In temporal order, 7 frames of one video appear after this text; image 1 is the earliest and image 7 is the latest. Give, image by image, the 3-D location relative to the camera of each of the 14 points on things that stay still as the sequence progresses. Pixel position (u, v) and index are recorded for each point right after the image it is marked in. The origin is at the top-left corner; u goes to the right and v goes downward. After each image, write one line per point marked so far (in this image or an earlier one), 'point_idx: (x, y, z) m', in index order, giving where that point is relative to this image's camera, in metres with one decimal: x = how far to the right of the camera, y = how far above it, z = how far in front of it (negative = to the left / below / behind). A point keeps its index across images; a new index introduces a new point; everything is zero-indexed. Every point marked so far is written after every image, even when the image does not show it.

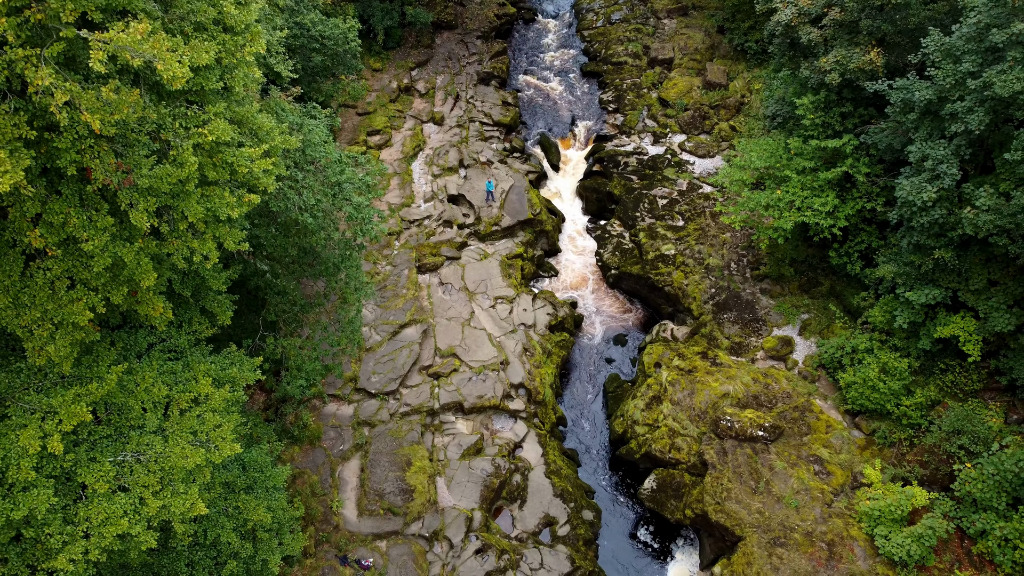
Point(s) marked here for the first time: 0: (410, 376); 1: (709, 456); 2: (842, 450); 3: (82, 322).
0: (-3.8, -3.1, +19.8) m
1: (+6.4, -5.4, +17.0) m
2: (+10.5, -5.1, +16.5) m
3: (-5.6, -0.5, +6.9) m
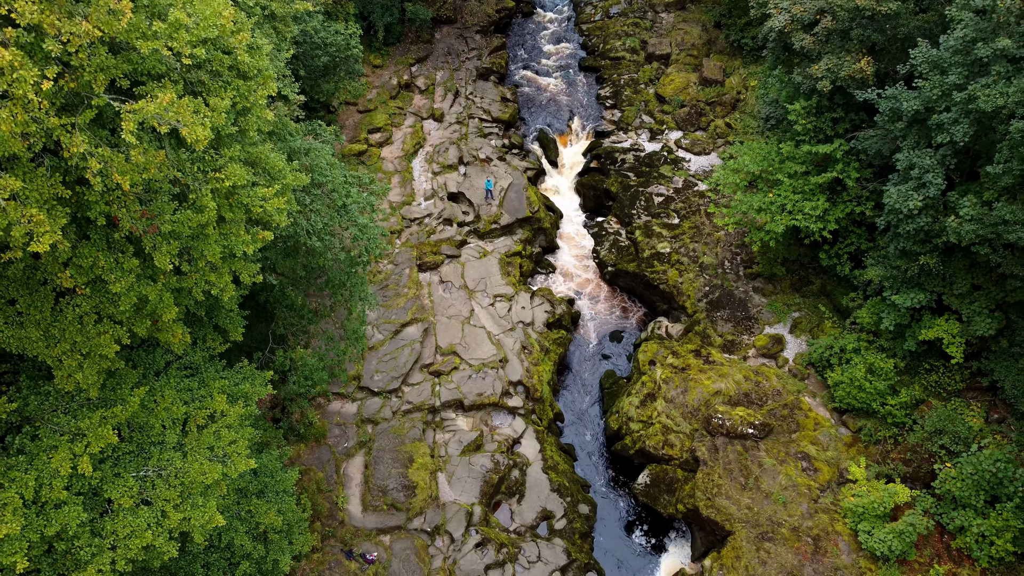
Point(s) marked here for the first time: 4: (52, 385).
0: (-3.8, -3.2, +20.3) m
1: (+6.4, -5.5, +17.6) m
2: (+10.5, -5.2, +17.1) m
3: (-5.6, -1.0, +7.3) m
4: (-7.1, -1.5, +8.1) m
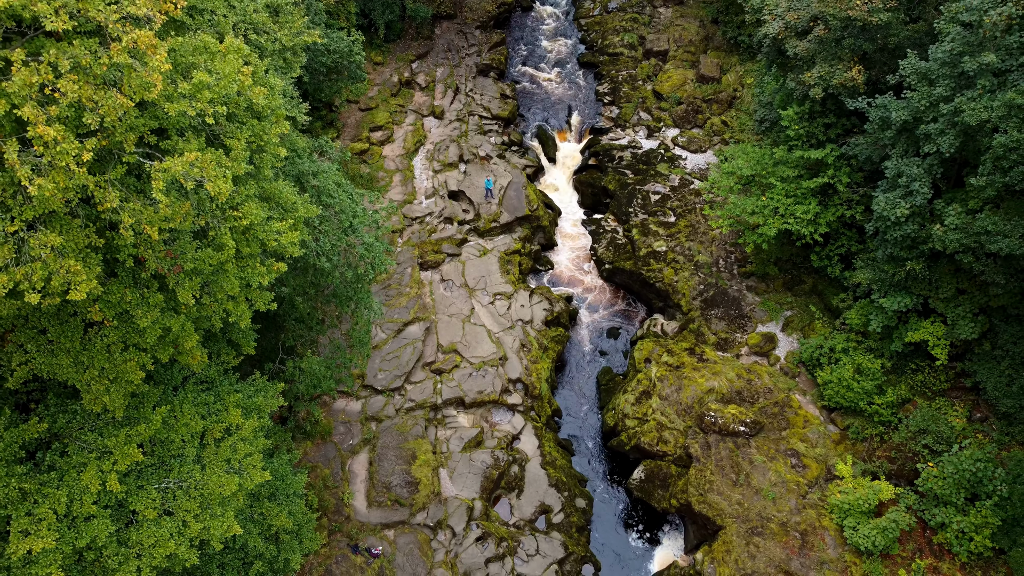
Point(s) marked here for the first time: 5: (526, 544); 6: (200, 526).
0: (-3.9, -3.3, +20.8) m
1: (+6.4, -5.6, +18.2) m
2: (+10.5, -5.3, +17.8) m
3: (-5.6, -1.4, +7.8) m
4: (-7.1, -1.9, +8.5) m
5: (+0.5, -8.4, +17.1) m
6: (-5.3, -4.0, +8.8) m
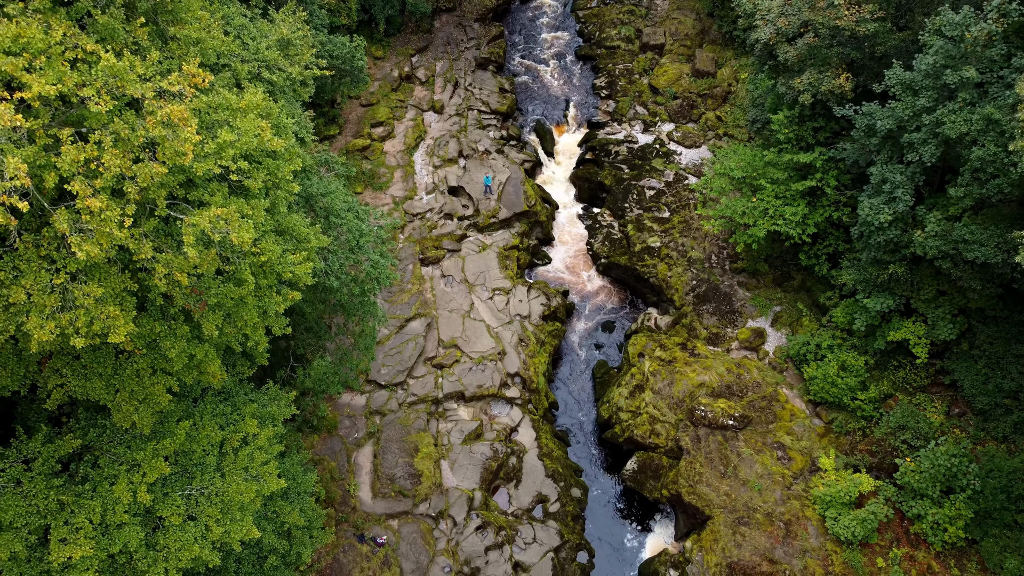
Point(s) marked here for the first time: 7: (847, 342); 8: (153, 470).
0: (-4.0, -3.3, +21.5) m
1: (+6.3, -5.6, +19.0) m
2: (+10.4, -5.3, +18.6) m
3: (-5.6, -1.8, +8.4) m
4: (-7.1, -2.3, +9.2) m
5: (+0.4, -8.5, +17.9) m
6: (-5.3, -4.4, +9.5) m
7: (+12.4, -2.0, +19.3) m
8: (-6.2, -3.1, +9.0) m
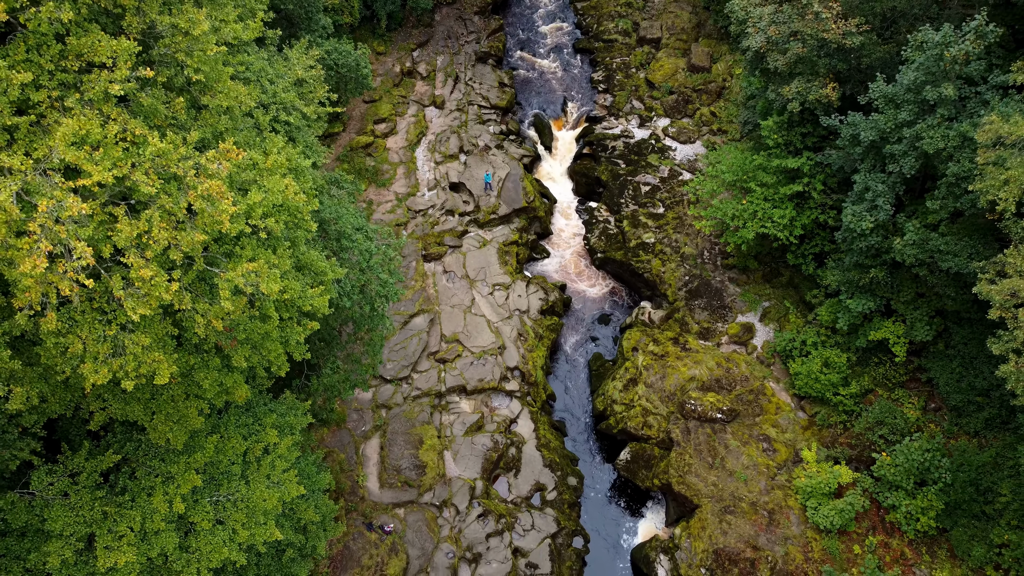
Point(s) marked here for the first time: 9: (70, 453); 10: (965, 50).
0: (-4.0, -3.3, +22.3) m
1: (+6.3, -5.7, +20.0) m
2: (+10.4, -5.3, +19.6) m
3: (-5.6, -2.3, +9.2) m
4: (-7.1, -2.8, +10.0) m
5: (+0.4, -8.6, +19.0) m
6: (-5.3, -4.9, +10.4) m
7: (+12.4, -2.0, +20.2) m
8: (-6.2, -3.6, +9.8) m
9: (-8.0, -3.0, +9.4) m
10: (+12.1, +6.4, +13.9) m
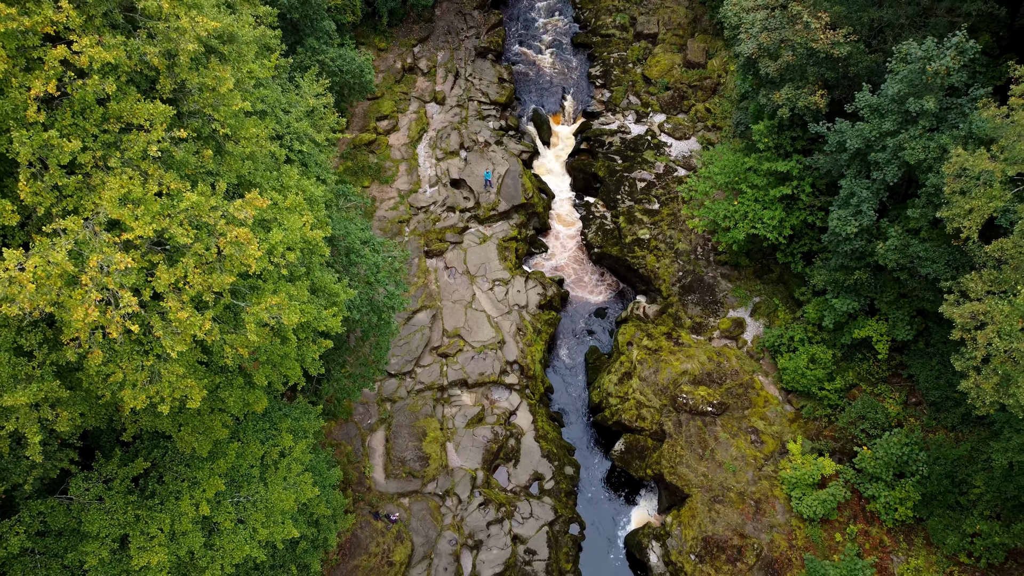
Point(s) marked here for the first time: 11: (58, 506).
0: (-4.1, -3.2, +23.1) m
1: (+6.2, -5.7, +20.9) m
2: (+10.3, -5.3, +20.5) m
3: (-5.6, -2.7, +9.9) m
4: (-7.1, -3.2, +10.7) m
5: (+0.4, -8.6, +20.0) m
6: (-5.2, -5.2, +11.2) m
7: (+12.3, -2.0, +21.0) m
8: (-6.1, -4.0, +10.6) m
9: (-8.0, -3.4, +10.2) m
10: (+12.0, +6.2, +14.4) m
11: (-8.4, -4.0, +9.6) m
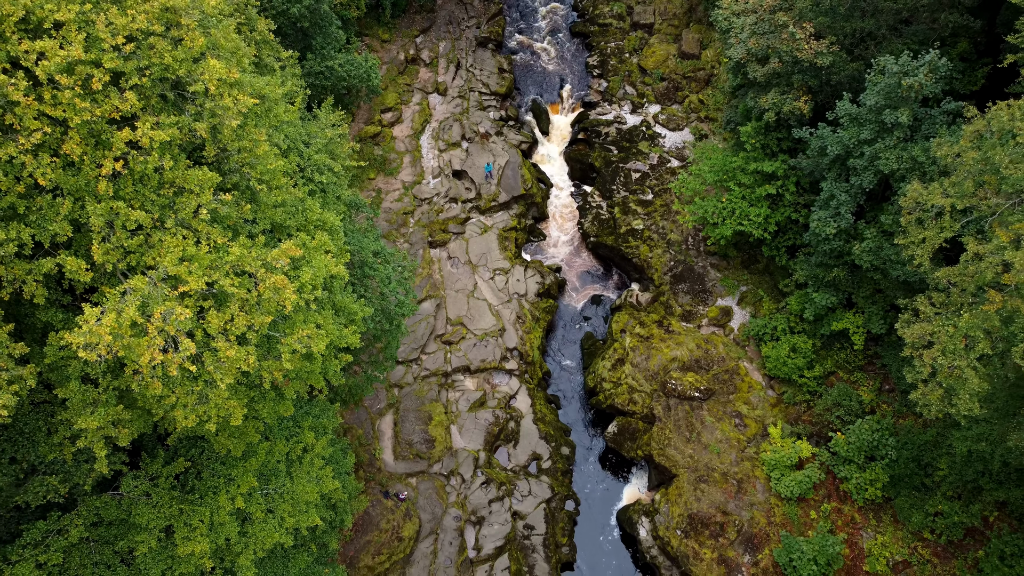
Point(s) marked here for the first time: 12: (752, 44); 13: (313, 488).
0: (-4.2, -2.9, +24.2) m
1: (+6.2, -5.4, +22.3) m
2: (+10.3, -5.1, +21.9) m
3: (-5.6, -3.1, +11.0) m
4: (-7.1, -3.6, +11.9) m
5: (+0.3, -8.4, +21.5) m
6: (-5.2, -5.6, +12.5) m
7: (+12.3, -1.7, +22.3) m
8: (-6.1, -4.4, +11.8) m
9: (-8.0, -3.8, +11.3) m
10: (+12.0, +6.1, +15.2) m
11: (-8.3, -4.4, +10.8) m
12: (+9.0, +9.3, +19.5) m
13: (-4.9, -4.9, +12.9) m
